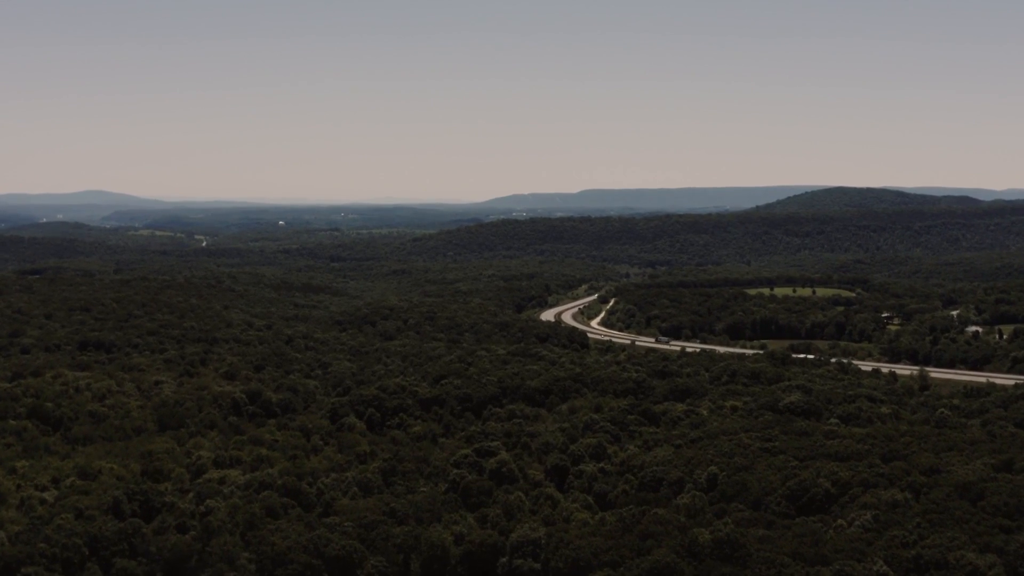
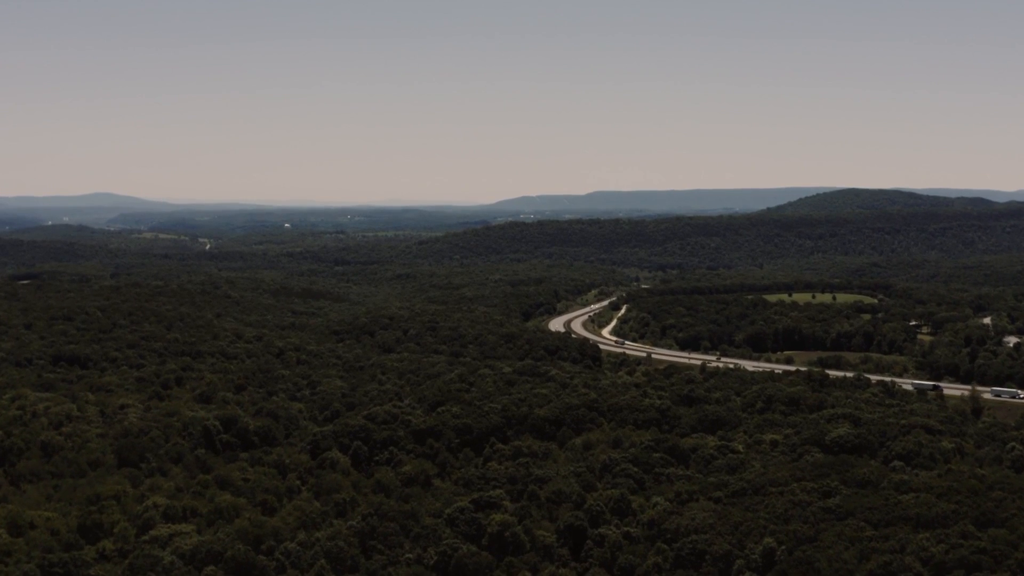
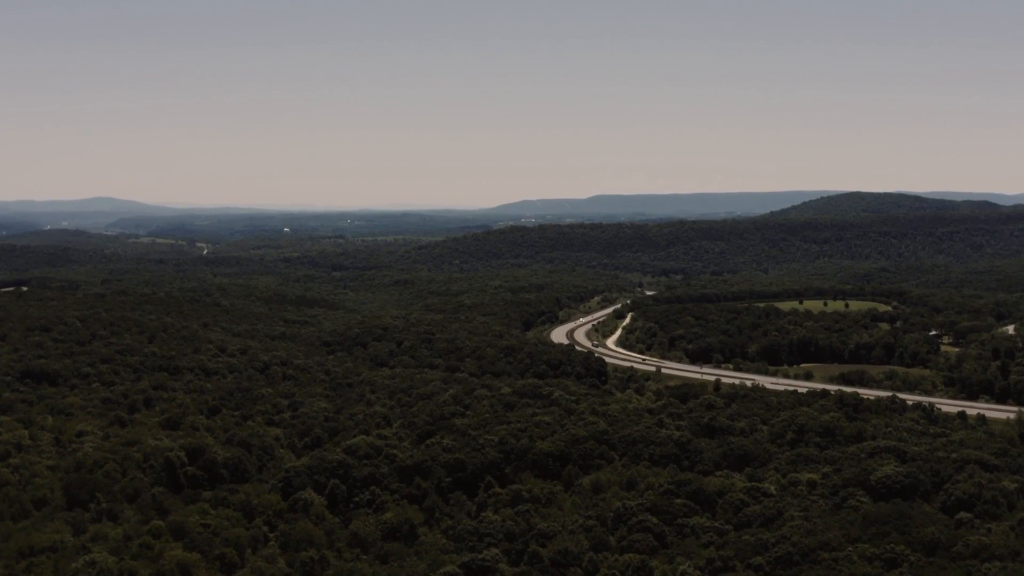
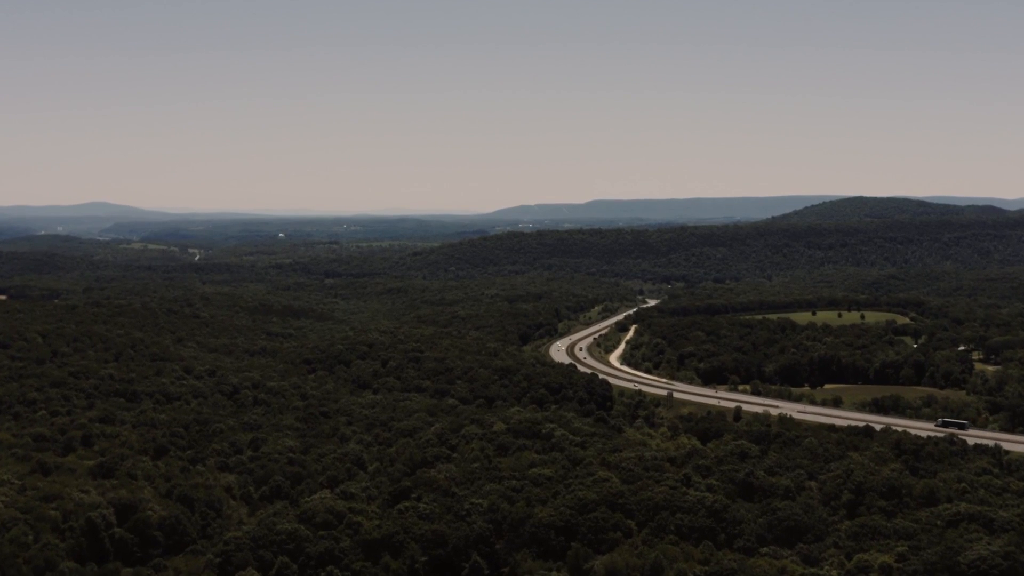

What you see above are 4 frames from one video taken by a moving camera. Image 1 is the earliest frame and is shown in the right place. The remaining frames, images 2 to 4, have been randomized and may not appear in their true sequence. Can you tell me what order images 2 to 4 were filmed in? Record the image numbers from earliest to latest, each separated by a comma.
2, 3, 4
